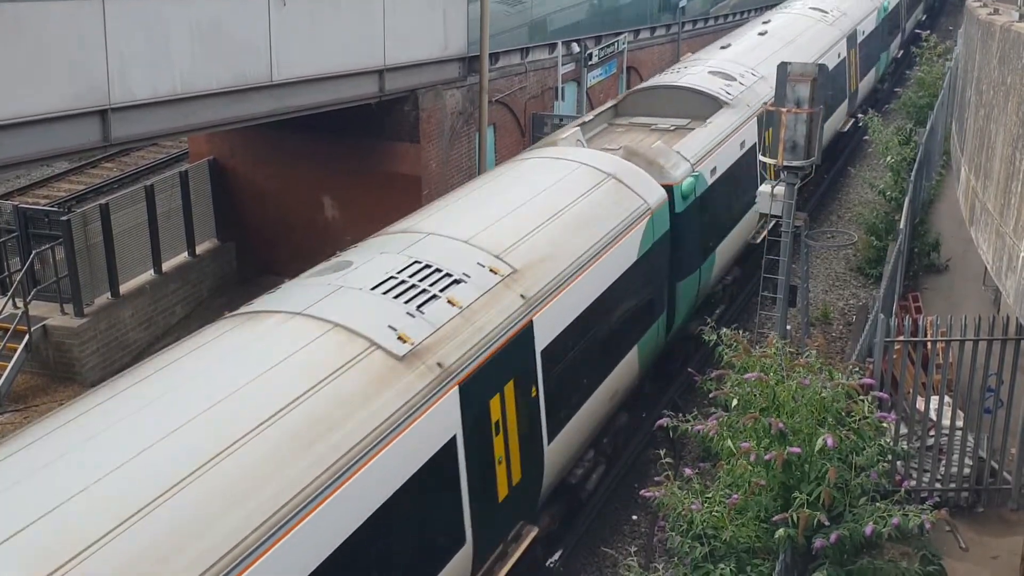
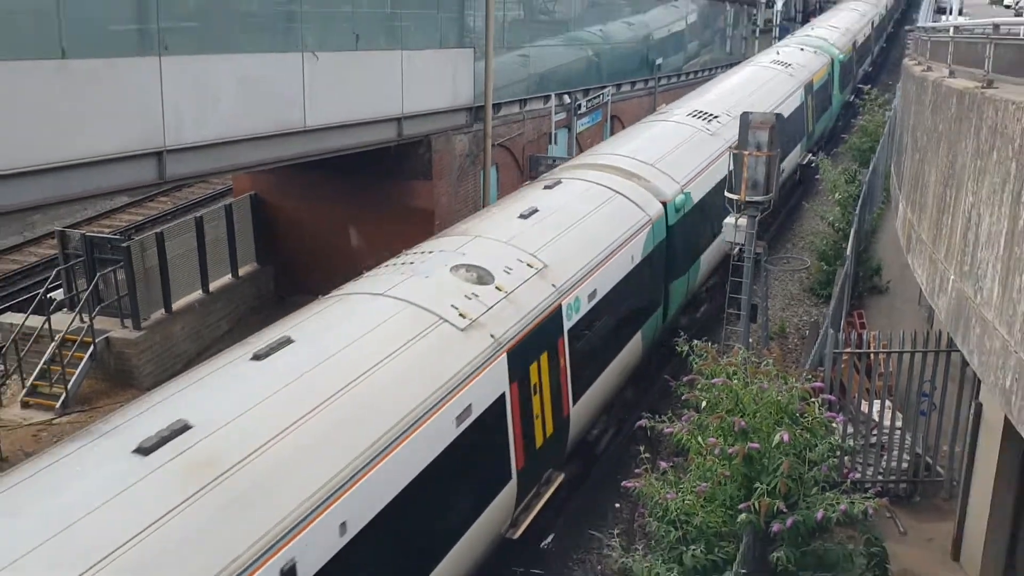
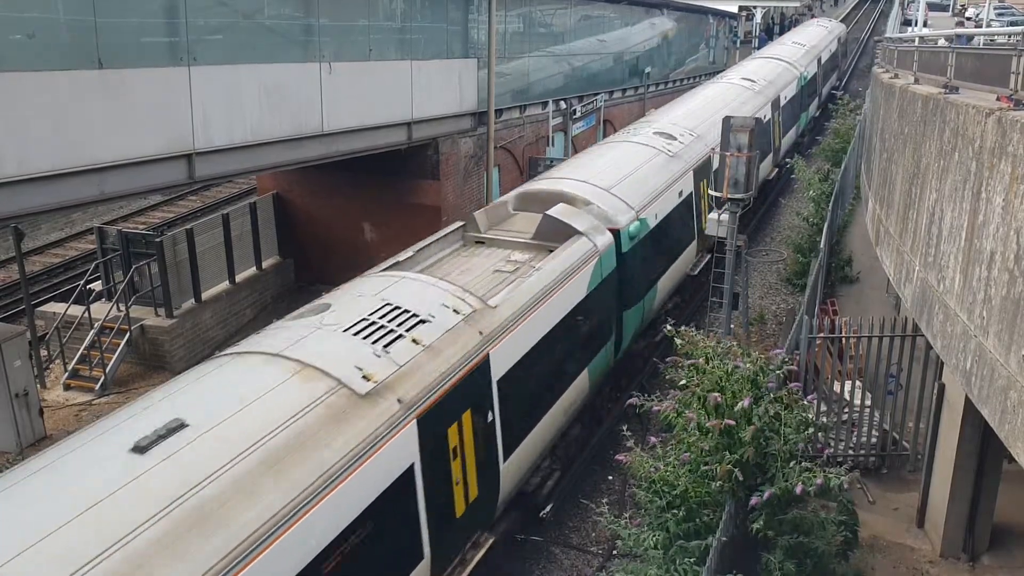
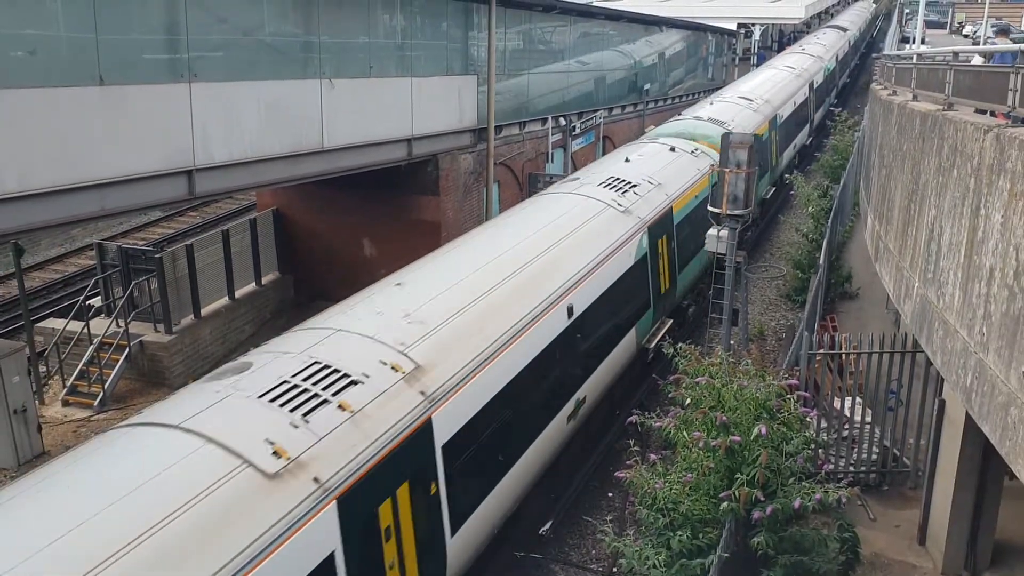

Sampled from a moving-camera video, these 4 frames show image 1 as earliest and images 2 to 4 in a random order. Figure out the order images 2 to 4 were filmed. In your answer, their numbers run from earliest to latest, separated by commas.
2, 4, 3
